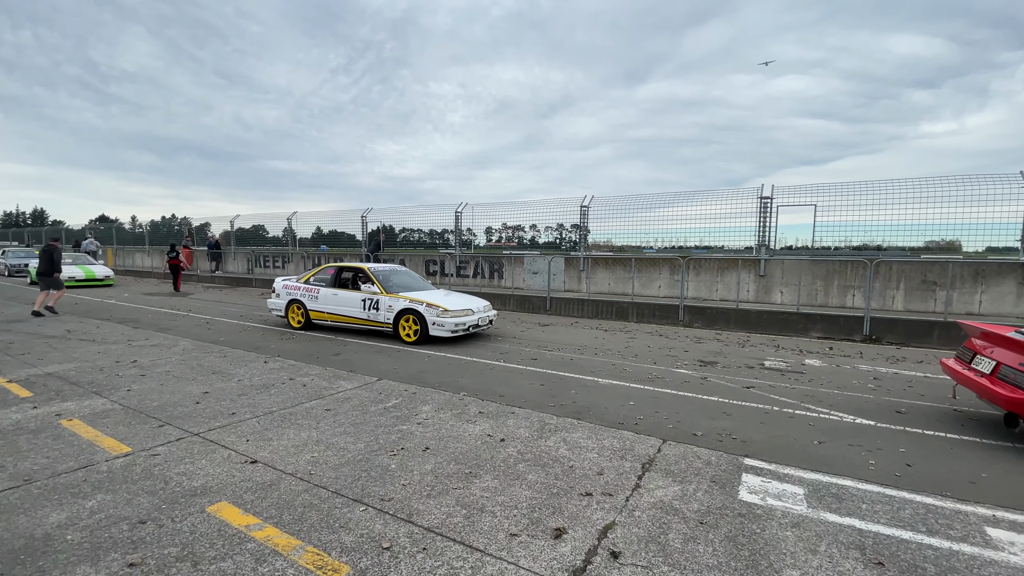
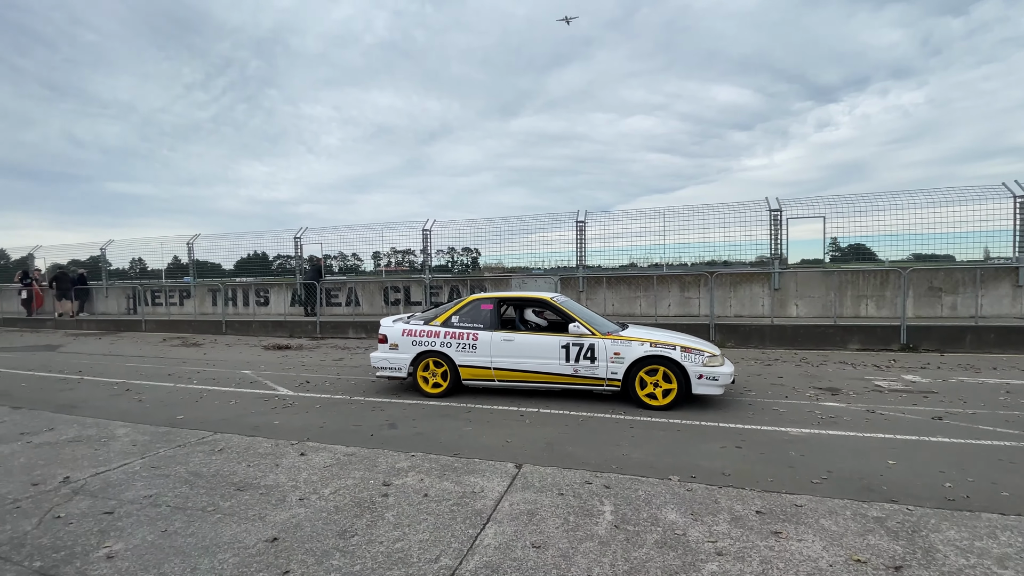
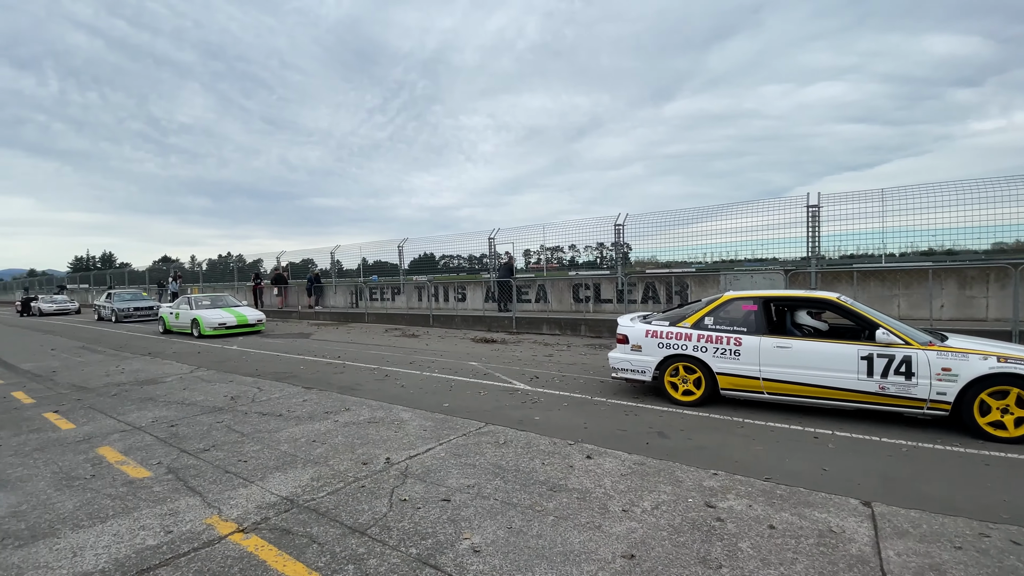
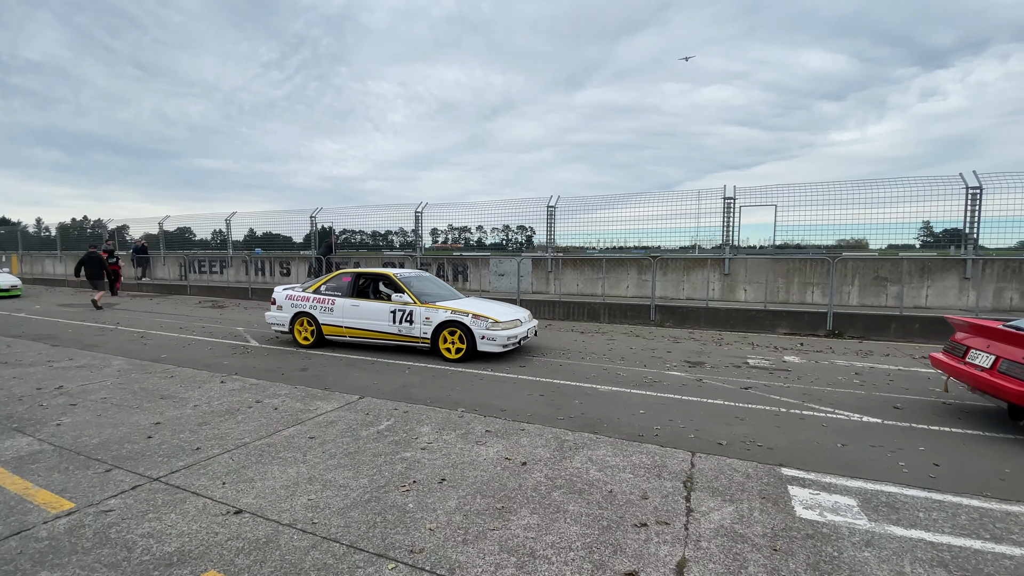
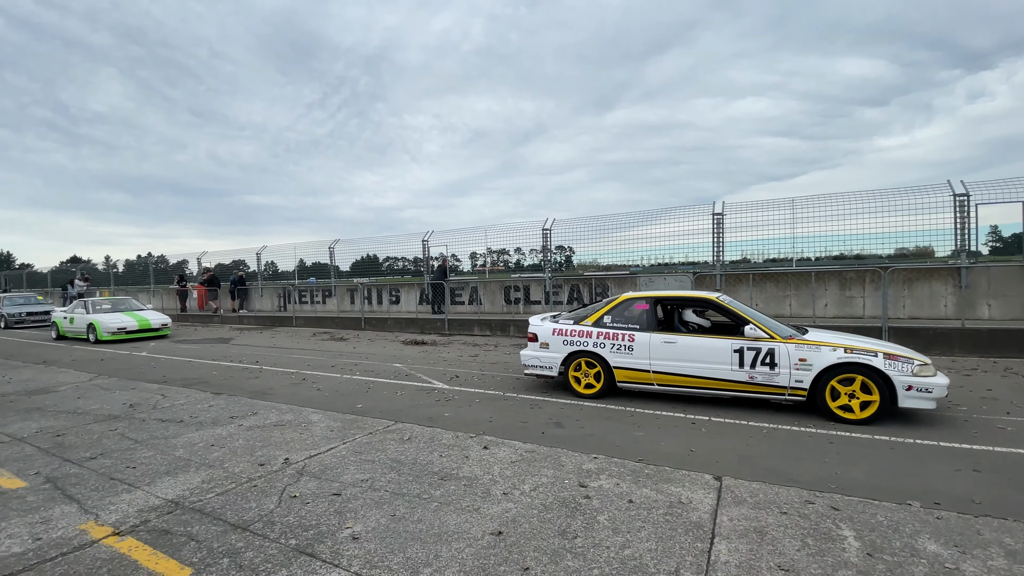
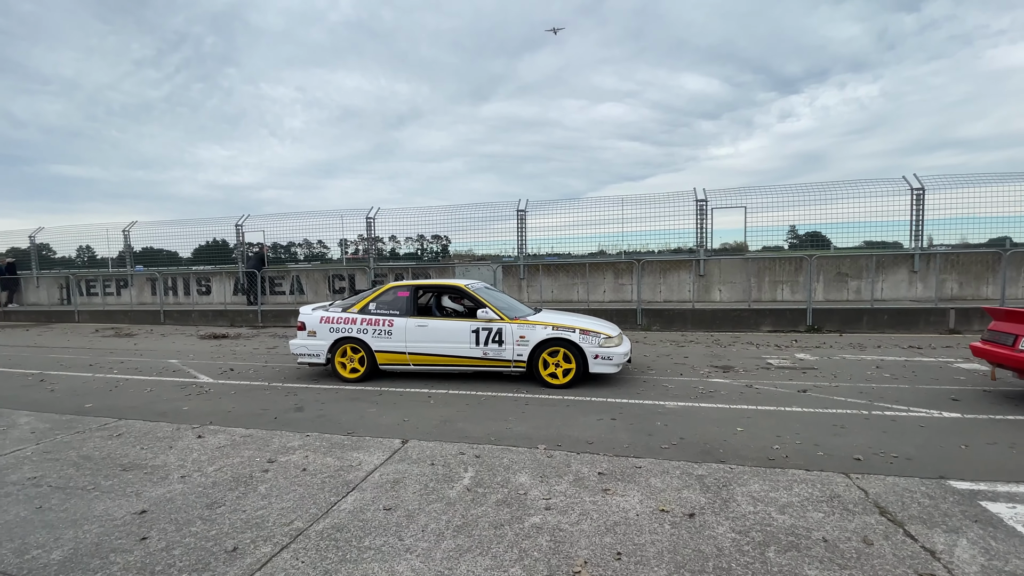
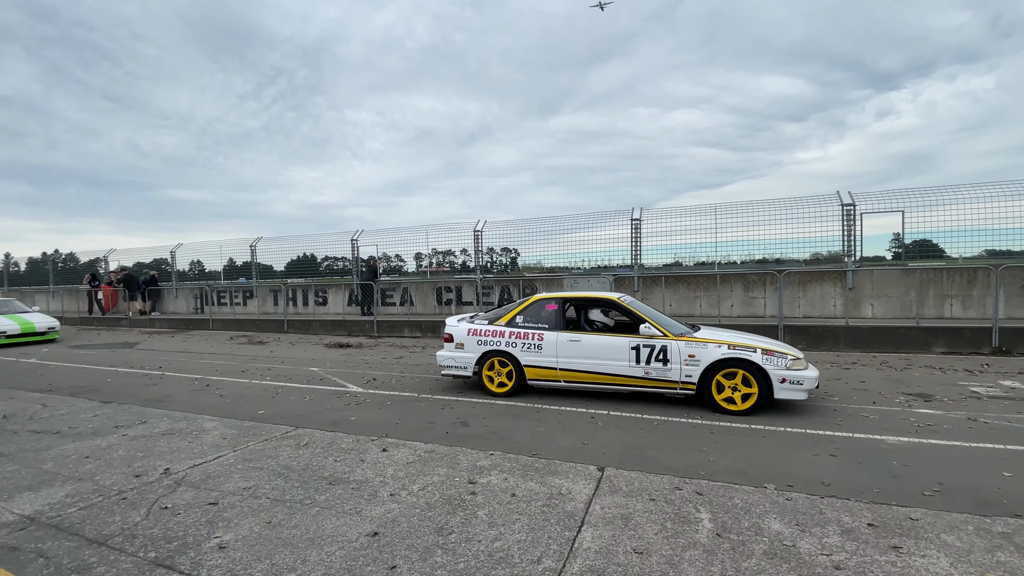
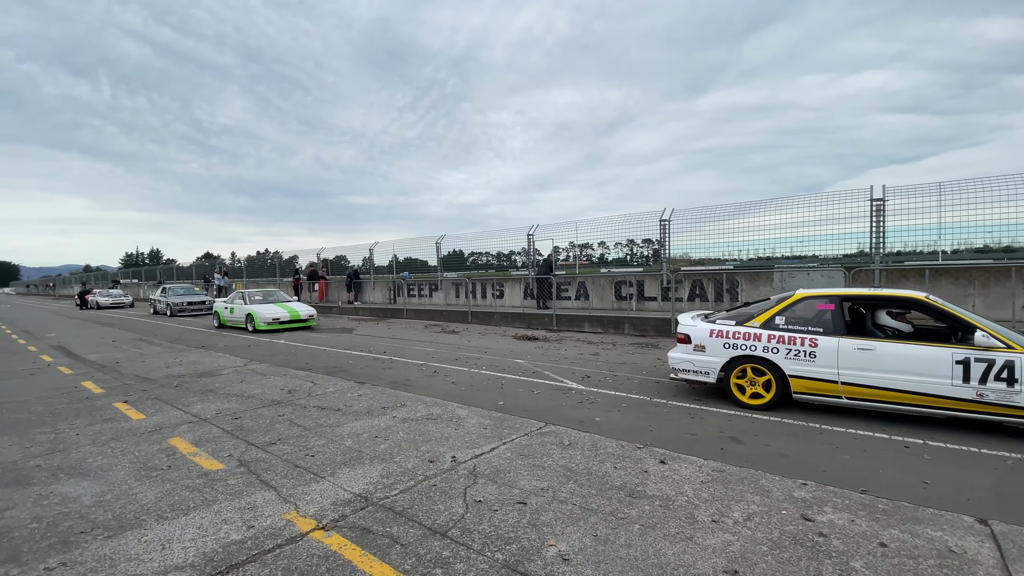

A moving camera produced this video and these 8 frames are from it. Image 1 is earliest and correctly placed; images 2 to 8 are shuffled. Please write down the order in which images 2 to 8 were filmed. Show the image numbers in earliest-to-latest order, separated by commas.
4, 6, 2, 7, 5, 3, 8
